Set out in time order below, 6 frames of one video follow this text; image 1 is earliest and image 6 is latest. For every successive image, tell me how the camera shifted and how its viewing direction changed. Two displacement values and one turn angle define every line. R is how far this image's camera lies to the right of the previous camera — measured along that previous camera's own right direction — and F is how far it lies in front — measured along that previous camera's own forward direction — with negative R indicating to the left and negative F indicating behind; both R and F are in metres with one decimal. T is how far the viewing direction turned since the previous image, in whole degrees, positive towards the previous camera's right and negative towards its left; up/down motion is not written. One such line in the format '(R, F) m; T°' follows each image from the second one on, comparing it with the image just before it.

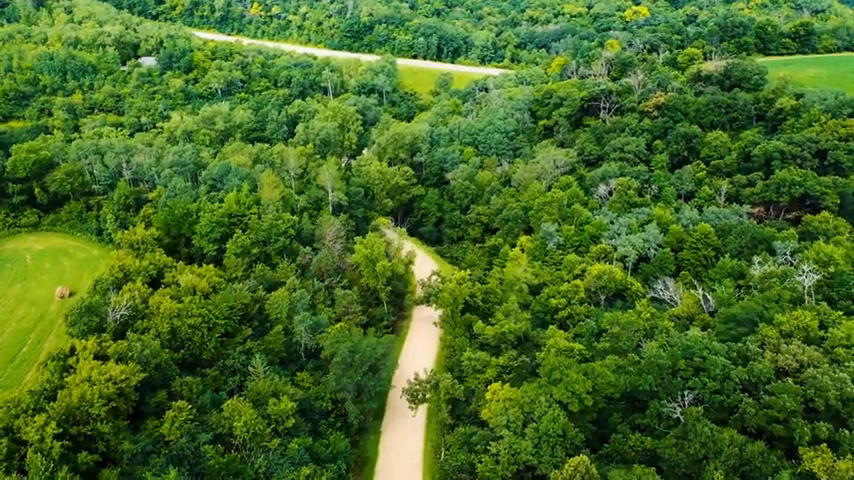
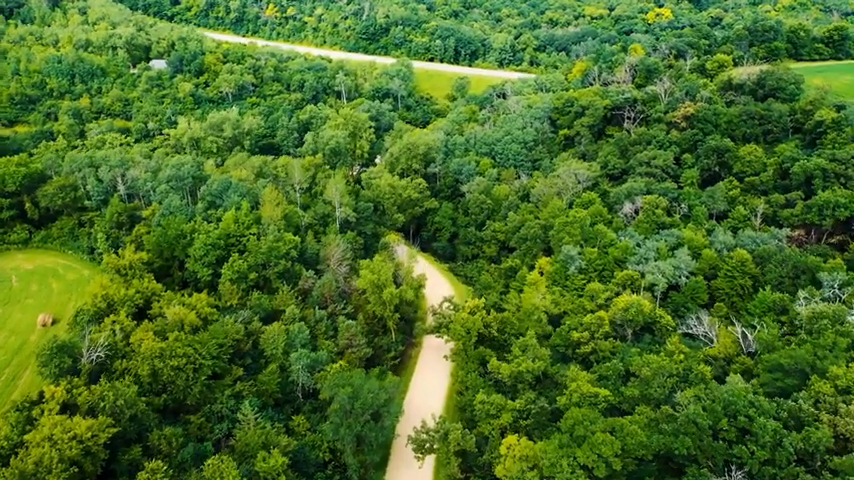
(+0.4, +5.0) m; -1°
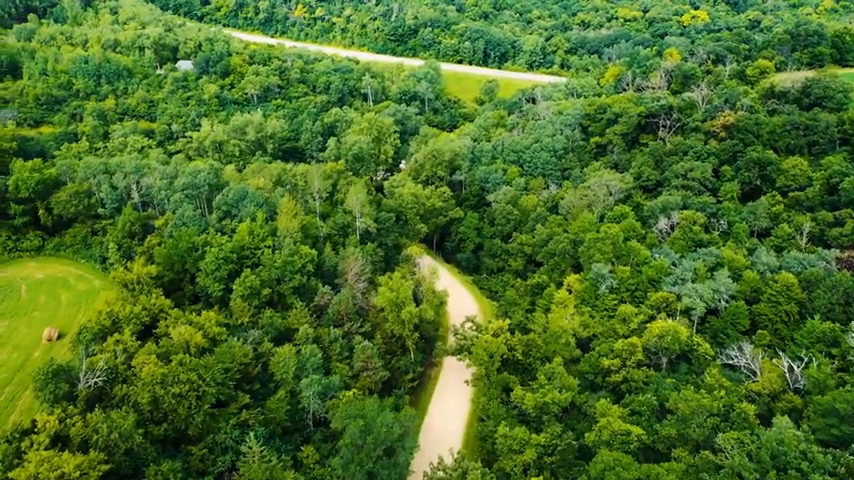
(+0.3, +3.3) m; -2°
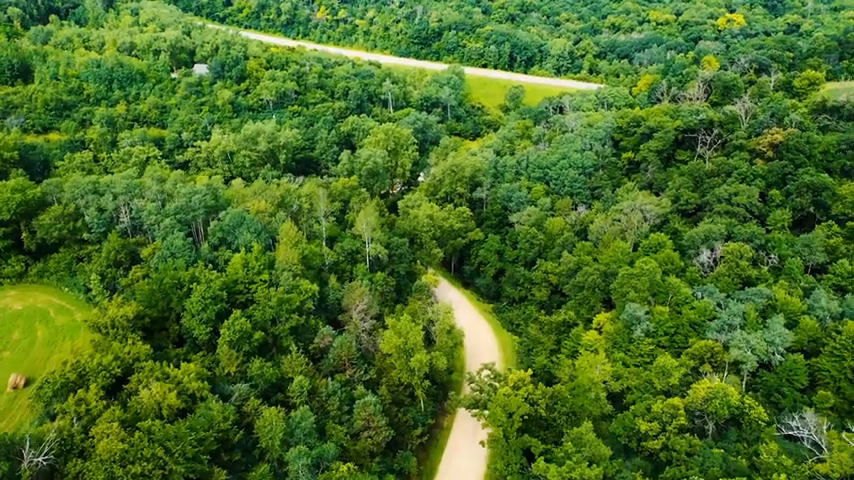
(+0.8, +6.7) m; -2°
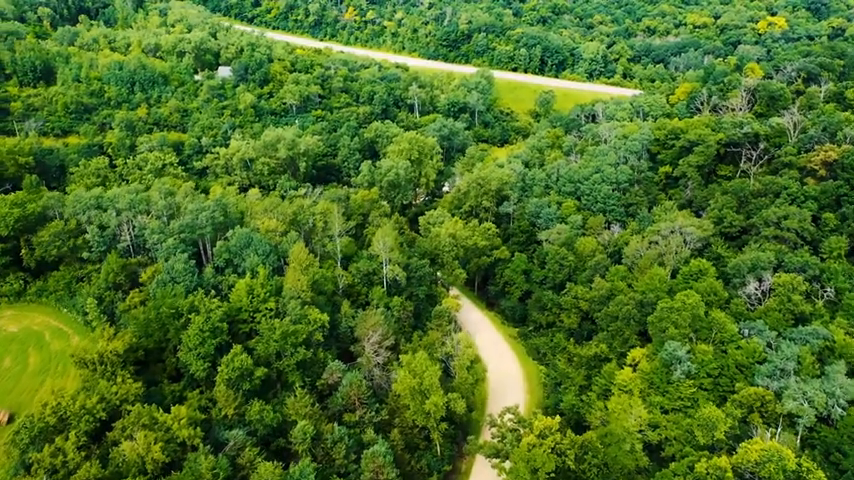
(+0.5, +4.7) m; -2°
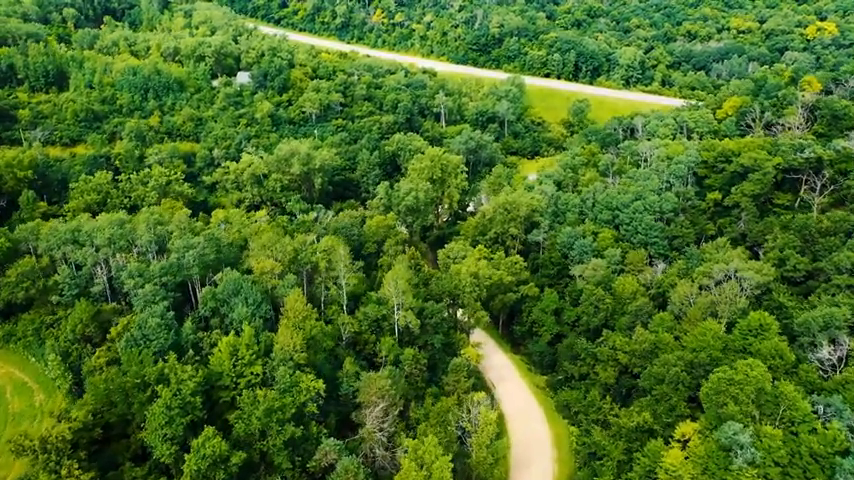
(+0.8, +8.0) m; -2°
